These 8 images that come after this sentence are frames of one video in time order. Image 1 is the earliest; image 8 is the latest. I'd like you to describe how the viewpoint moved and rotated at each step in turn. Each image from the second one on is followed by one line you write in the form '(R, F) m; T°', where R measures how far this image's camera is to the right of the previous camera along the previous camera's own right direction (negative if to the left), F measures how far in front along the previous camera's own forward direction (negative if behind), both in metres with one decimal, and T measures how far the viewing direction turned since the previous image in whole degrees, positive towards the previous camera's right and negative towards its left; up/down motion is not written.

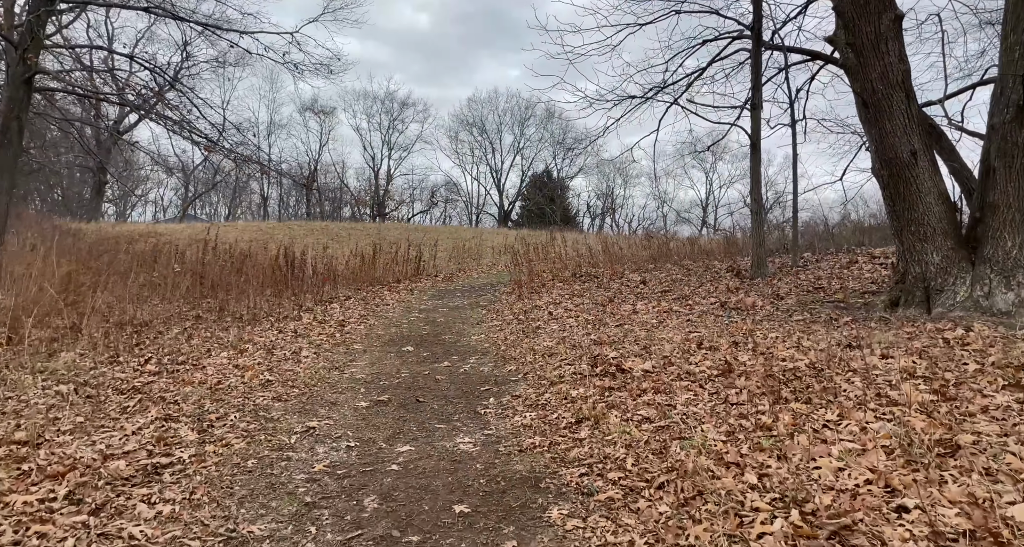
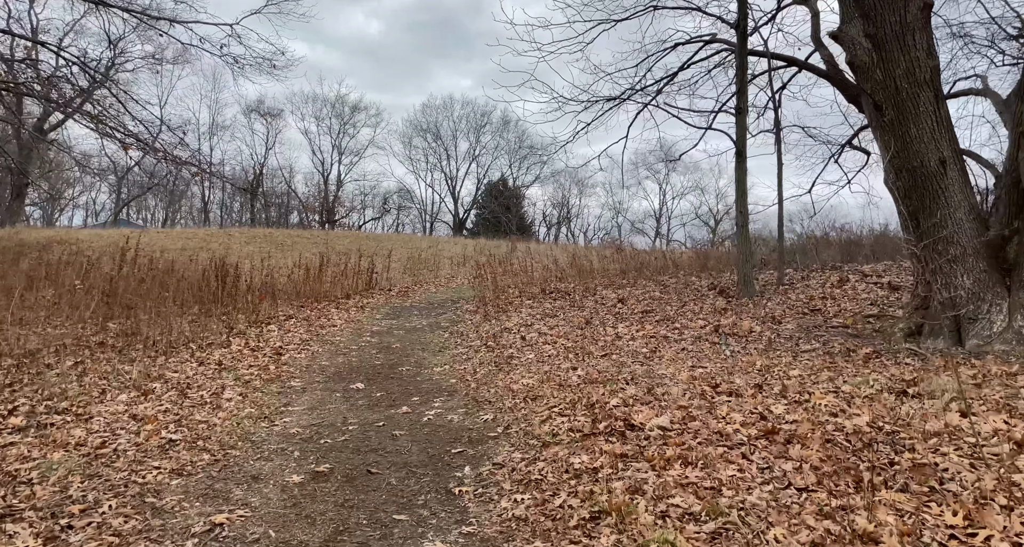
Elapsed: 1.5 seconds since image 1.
(-0.2, +1.5) m; +4°
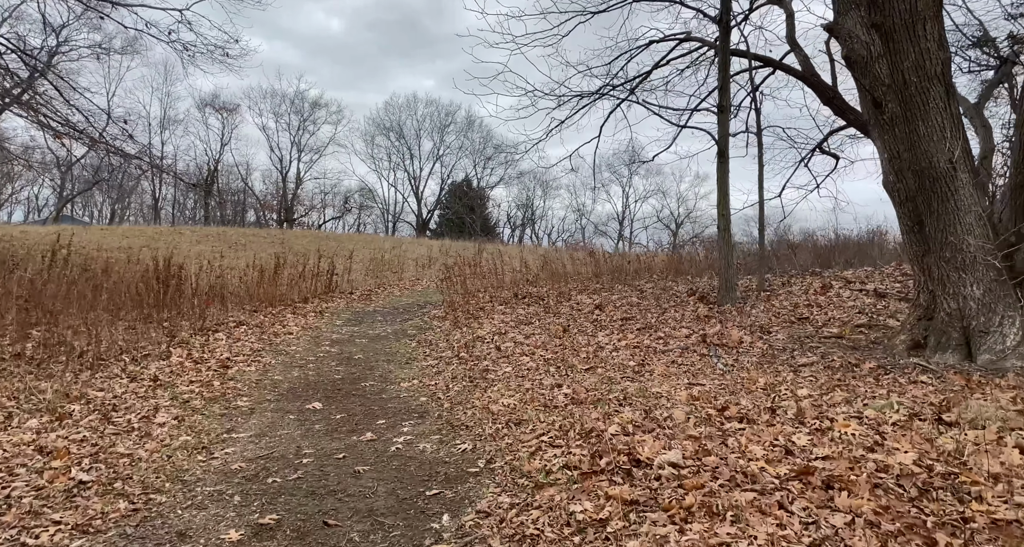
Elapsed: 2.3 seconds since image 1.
(-0.2, +0.8) m; +3°
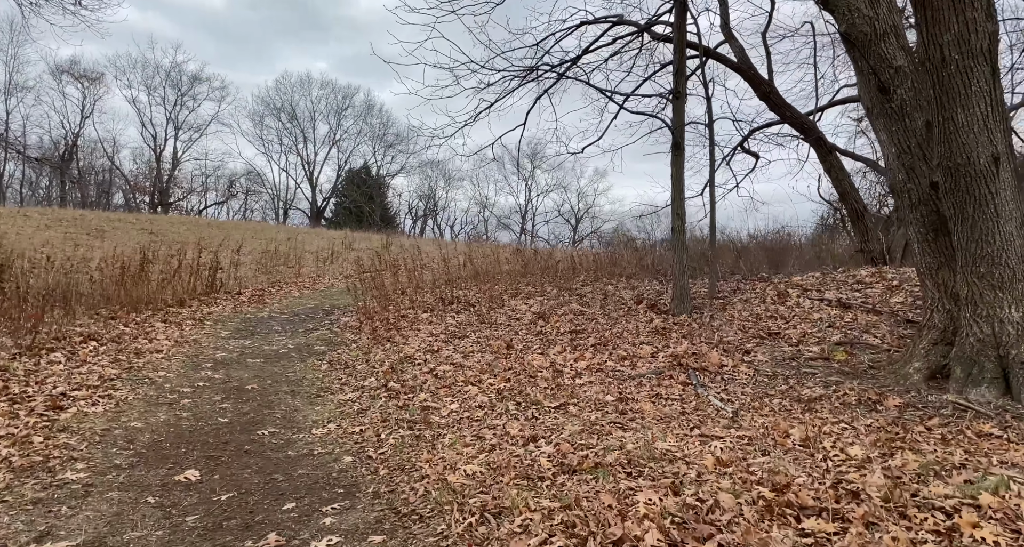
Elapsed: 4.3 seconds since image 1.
(-0.5, +1.9) m; +9°
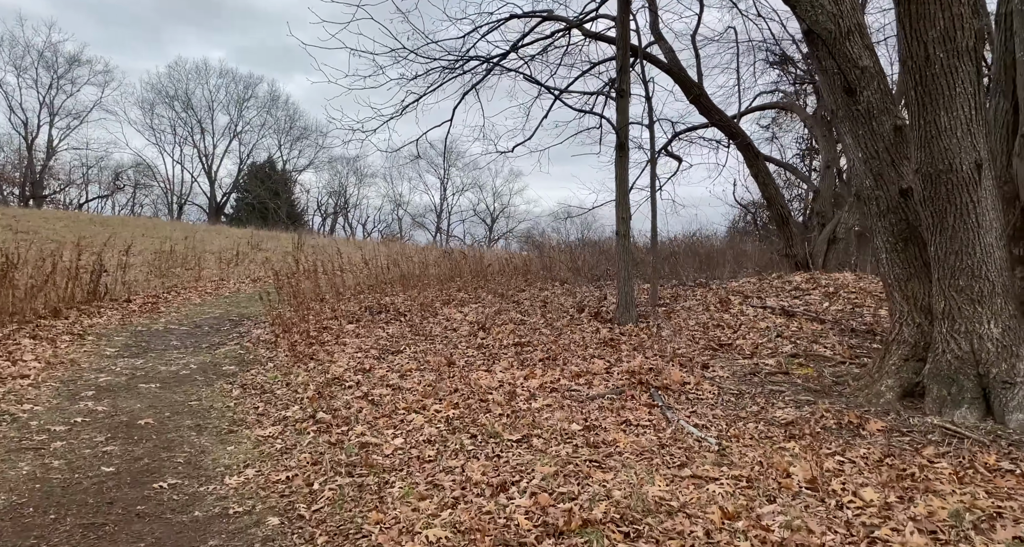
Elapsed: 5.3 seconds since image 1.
(-0.4, +0.9) m; +8°
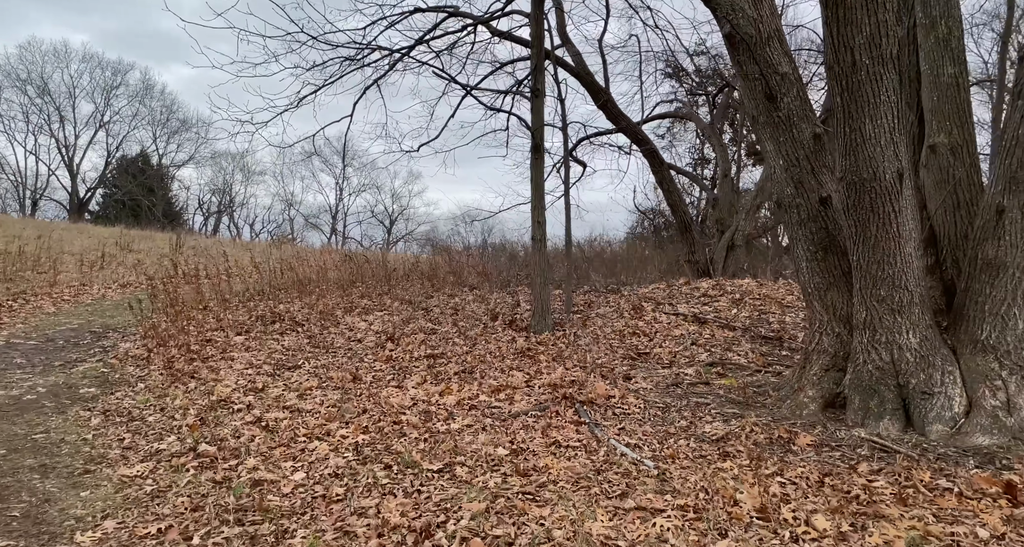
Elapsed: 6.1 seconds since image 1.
(-0.2, +0.6) m; +9°
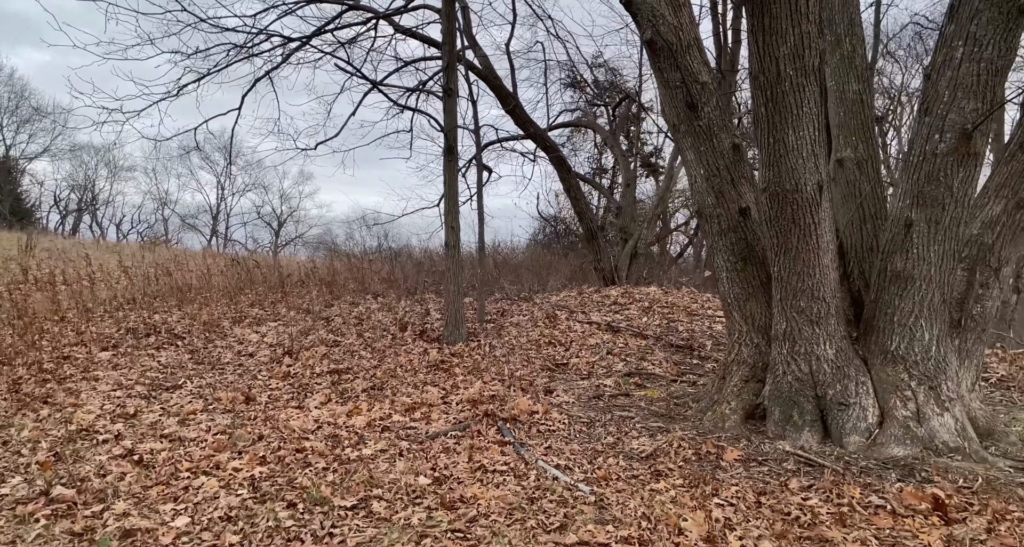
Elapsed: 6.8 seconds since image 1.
(-0.2, +0.5) m; +9°
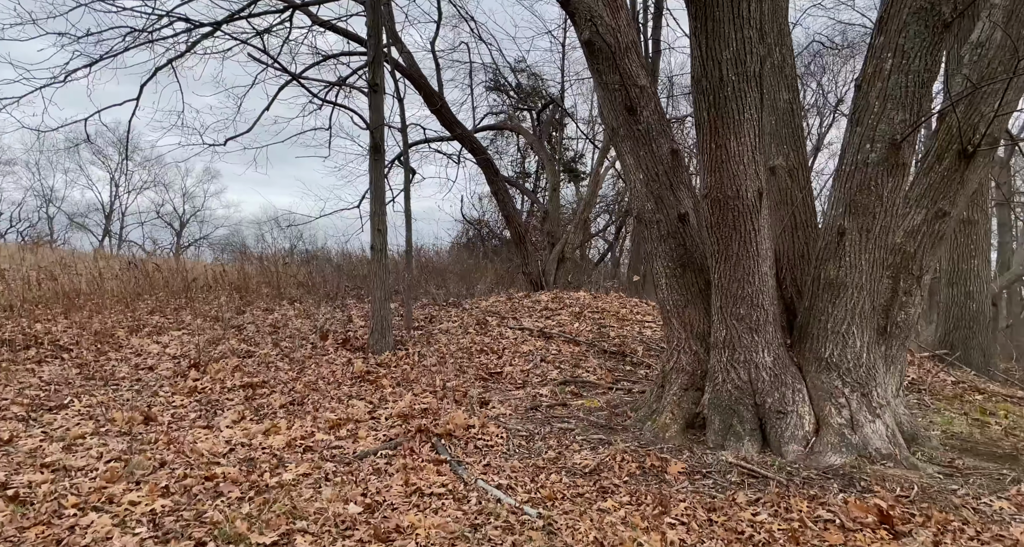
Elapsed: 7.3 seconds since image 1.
(-0.2, +0.4) m; +7°
